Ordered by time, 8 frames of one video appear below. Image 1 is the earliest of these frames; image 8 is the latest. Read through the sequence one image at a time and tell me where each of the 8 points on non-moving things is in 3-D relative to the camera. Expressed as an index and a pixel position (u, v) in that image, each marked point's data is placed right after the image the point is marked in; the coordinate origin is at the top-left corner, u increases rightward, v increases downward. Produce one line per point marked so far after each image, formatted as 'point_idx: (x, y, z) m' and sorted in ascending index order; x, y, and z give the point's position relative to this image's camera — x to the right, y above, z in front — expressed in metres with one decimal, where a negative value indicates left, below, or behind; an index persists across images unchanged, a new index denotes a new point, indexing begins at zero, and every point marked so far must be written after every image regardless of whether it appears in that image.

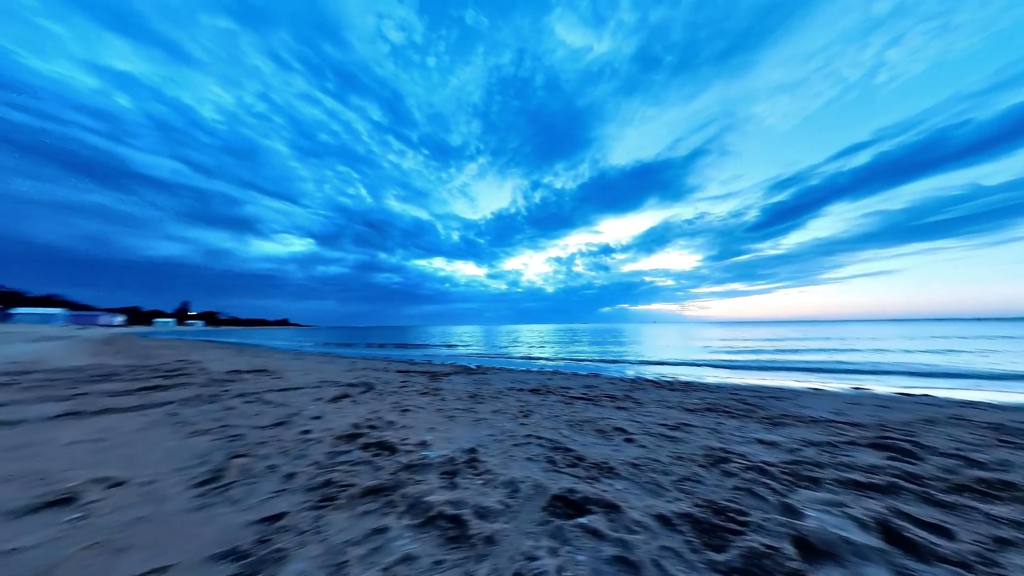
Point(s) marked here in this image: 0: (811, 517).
0: (+3.6, -2.7, +2.7) m
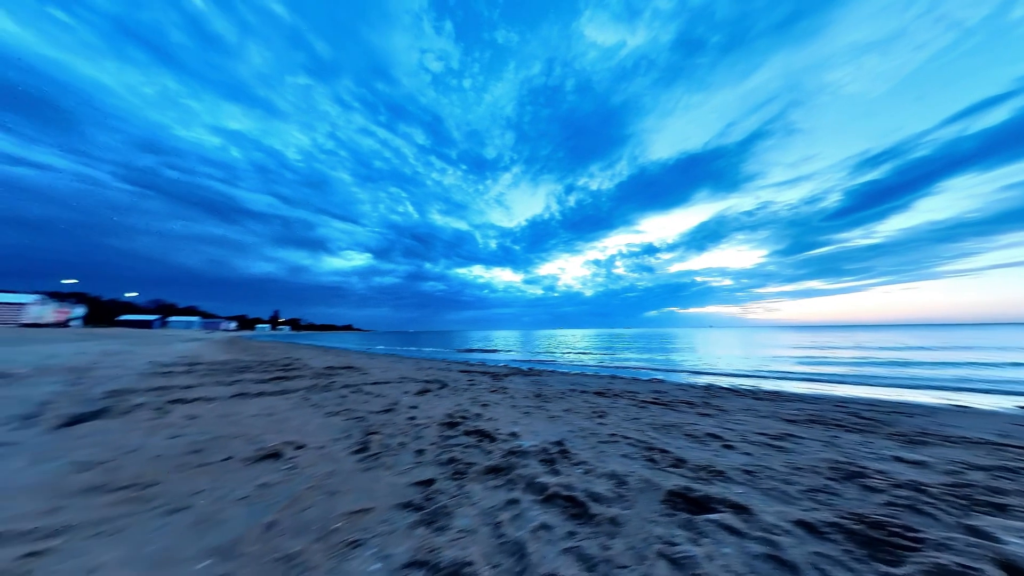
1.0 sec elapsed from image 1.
0: (+5.1, -2.6, +2.3) m
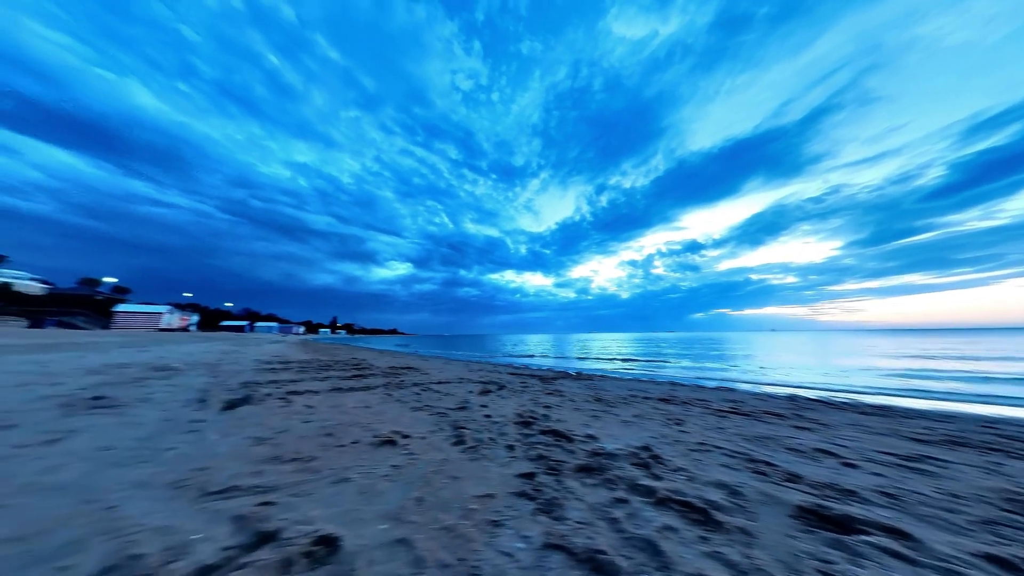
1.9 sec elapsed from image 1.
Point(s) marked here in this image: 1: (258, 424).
0: (+6.3, -2.5, +1.7) m
1: (-4.8, -2.6, +4.3) m
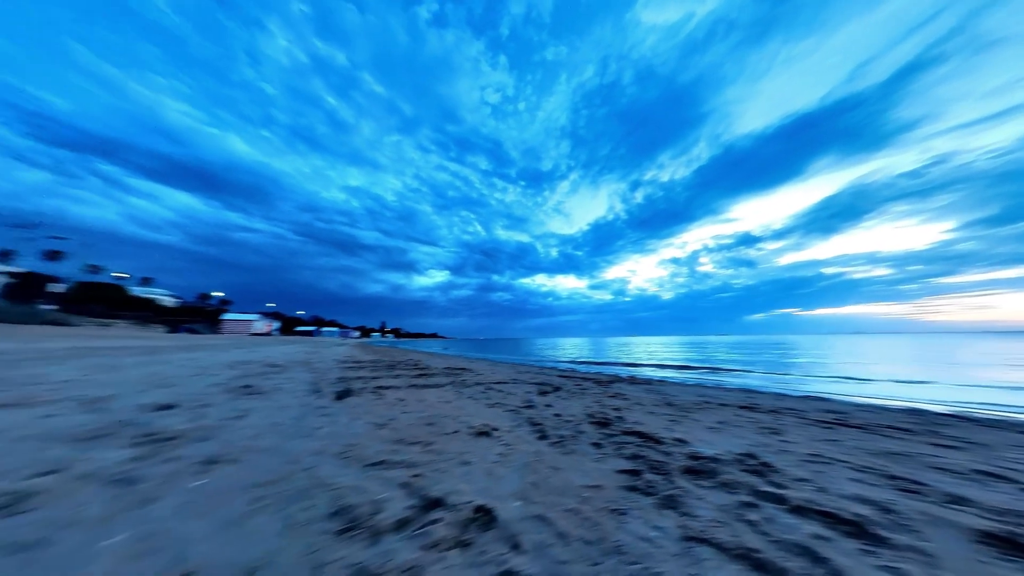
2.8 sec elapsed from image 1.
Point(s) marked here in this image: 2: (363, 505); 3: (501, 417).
0: (+7.6, -2.2, +0.9) m
1: (-3.1, -2.7, +4.9) m
2: (-1.5, -2.1, +2.2) m
3: (-0.3, -3.0, +5.2) m
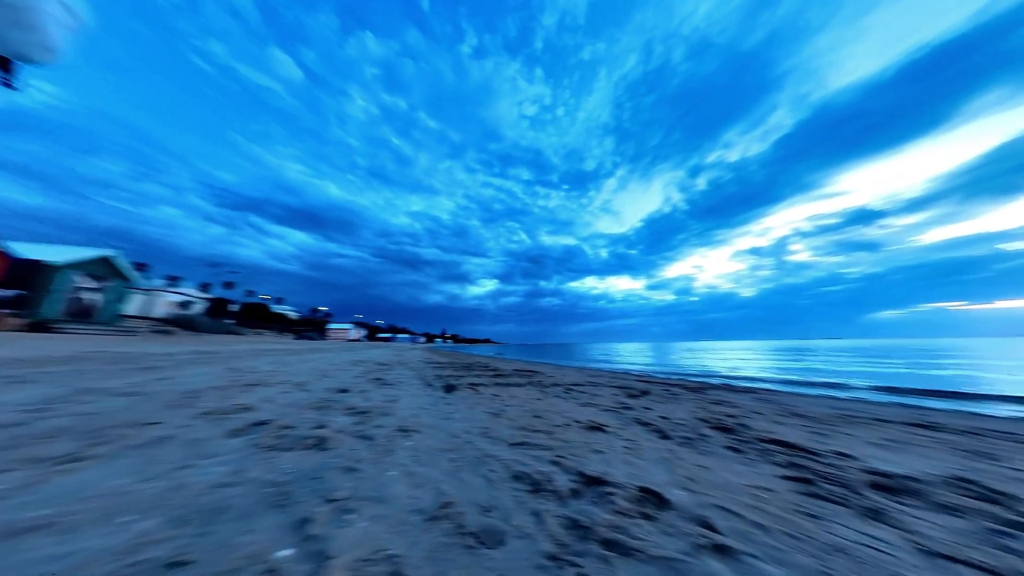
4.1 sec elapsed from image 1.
0: (+8.9, -1.7, -0.5) m
1: (-0.7, -2.8, +5.5) m
2: (+0.3, -2.1, +2.5) m
3: (+2.1, -3.0, +5.2) m
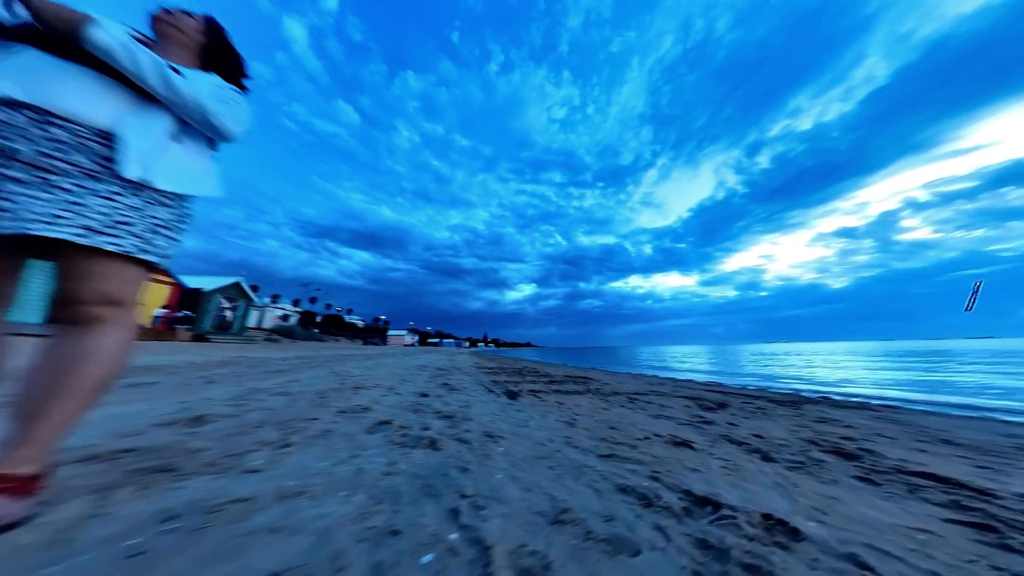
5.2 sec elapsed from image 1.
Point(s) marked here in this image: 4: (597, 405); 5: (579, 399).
0: (+9.5, -1.5, -1.8) m
1: (+1.0, -3.1, +5.7) m
2: (+1.4, -2.3, +2.6) m
3: (+3.8, -3.1, +4.9) m
4: (+2.6, -3.5, +6.8) m
5: (+2.2, -3.7, +7.4) m
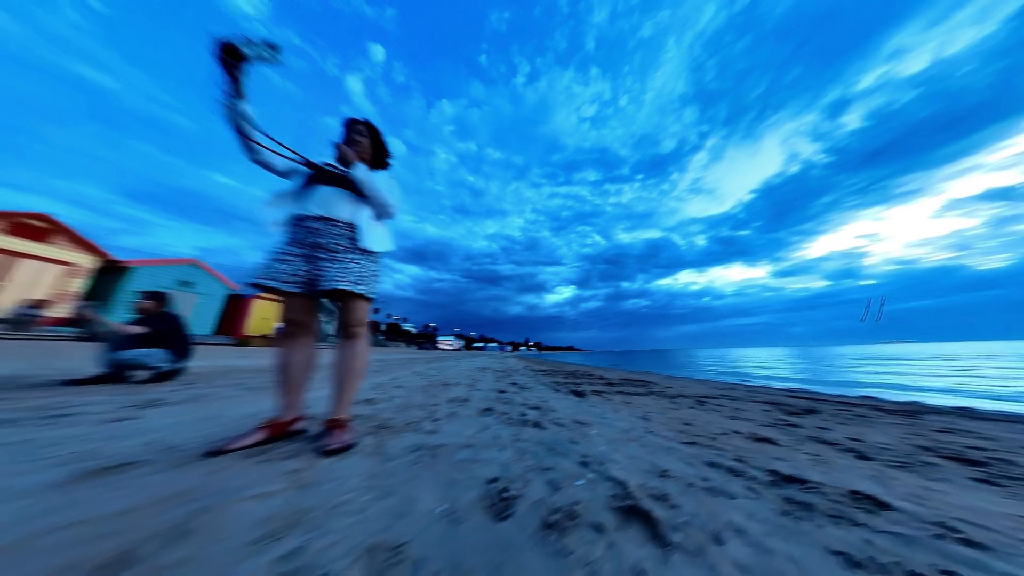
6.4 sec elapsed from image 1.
0: (+10.1, -1.1, -2.5) m
1: (+3.1, -3.3, +6.2) m
2: (+2.9, -2.4, +3.1) m
3: (+5.7, -3.2, +5.0) m
4: (+4.8, -3.7, +7.1) m
5: (+4.5, -3.8, +7.7) m
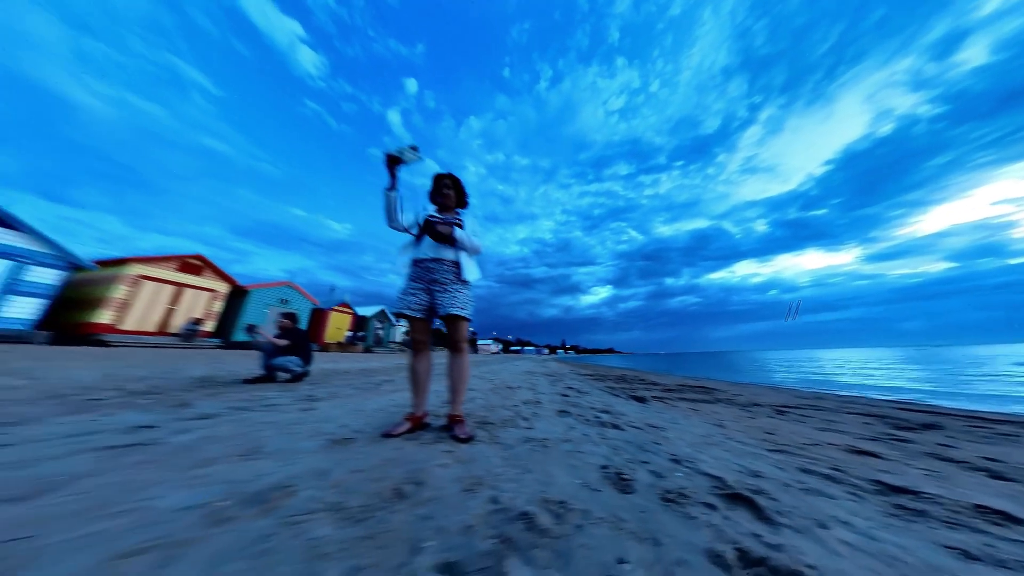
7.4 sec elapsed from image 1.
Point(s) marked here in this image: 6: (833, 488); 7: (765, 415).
0: (+10.6, -0.9, -3.4) m
1: (+5.0, -3.5, +6.2) m
2: (+4.4, -2.6, +3.2) m
3: (+7.4, -3.2, +4.7) m
4: (+6.9, -3.8, +6.8) m
5: (+6.7, -4.0, +7.5) m
6: (+4.0, -2.5, +2.8) m
7: (+7.5, -3.8, +6.7) m
